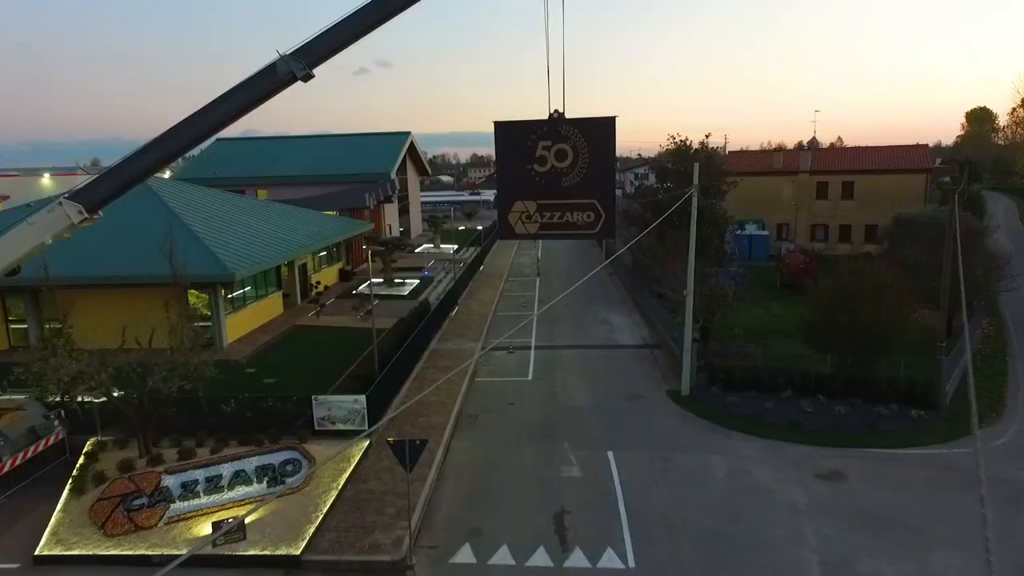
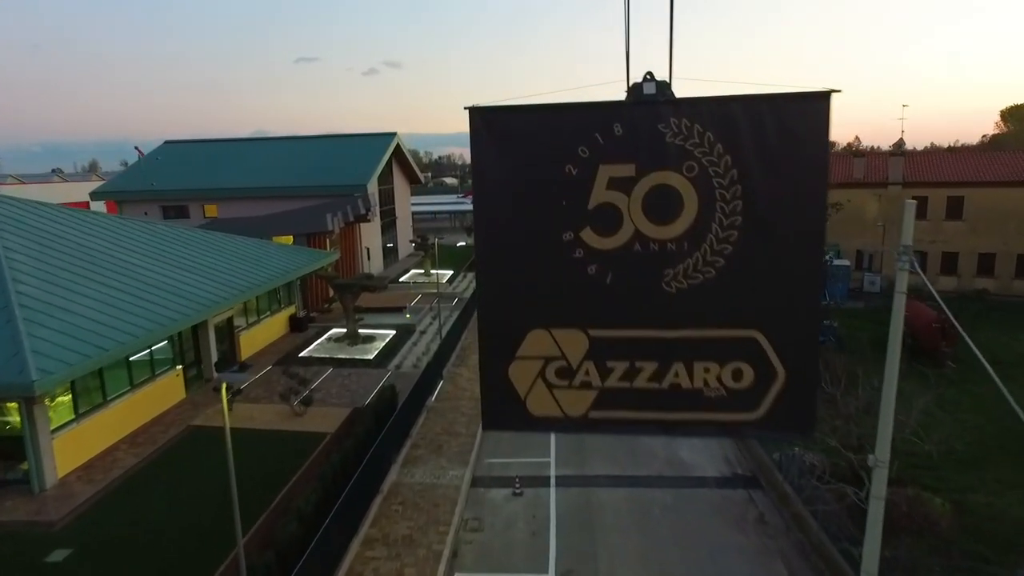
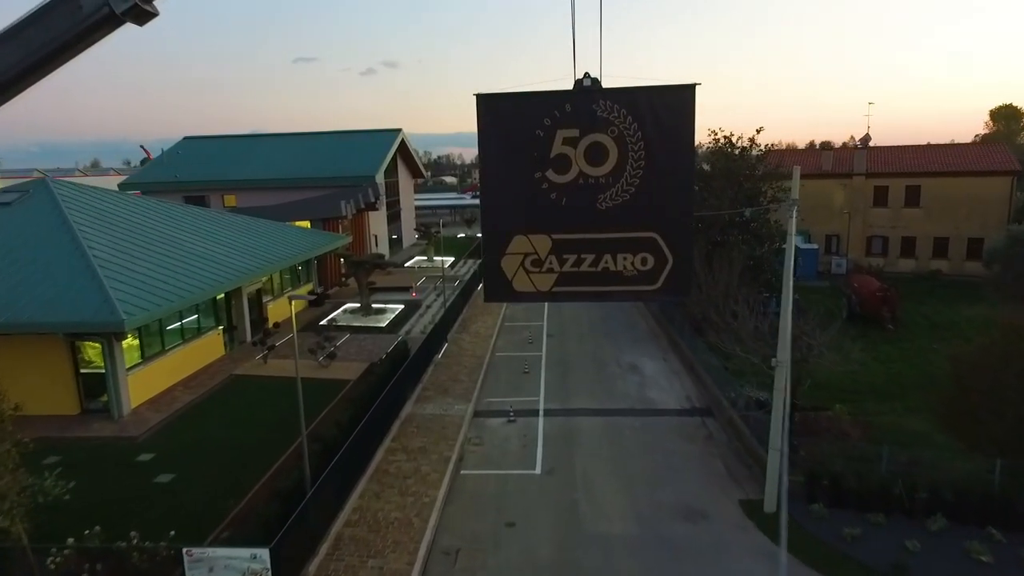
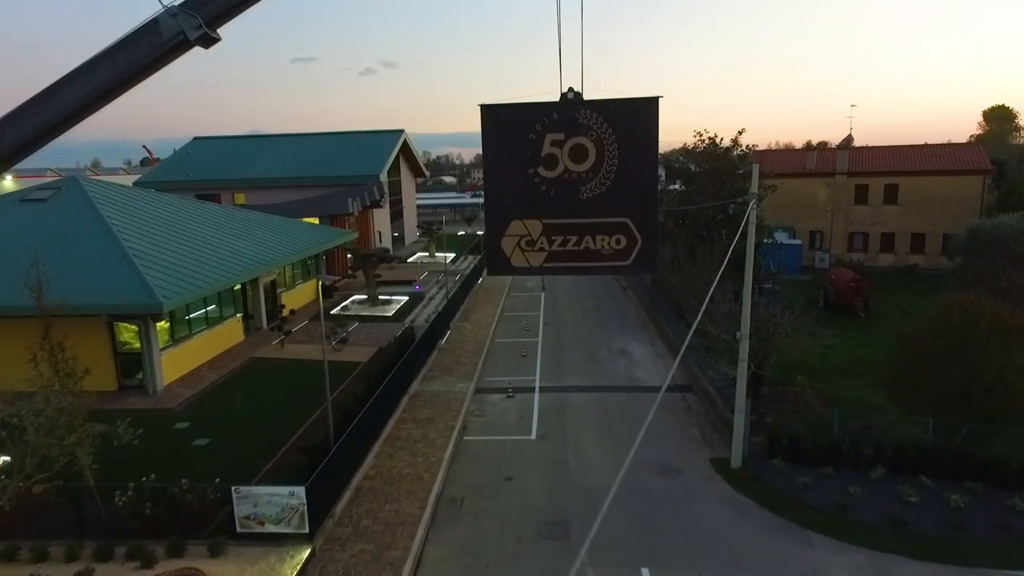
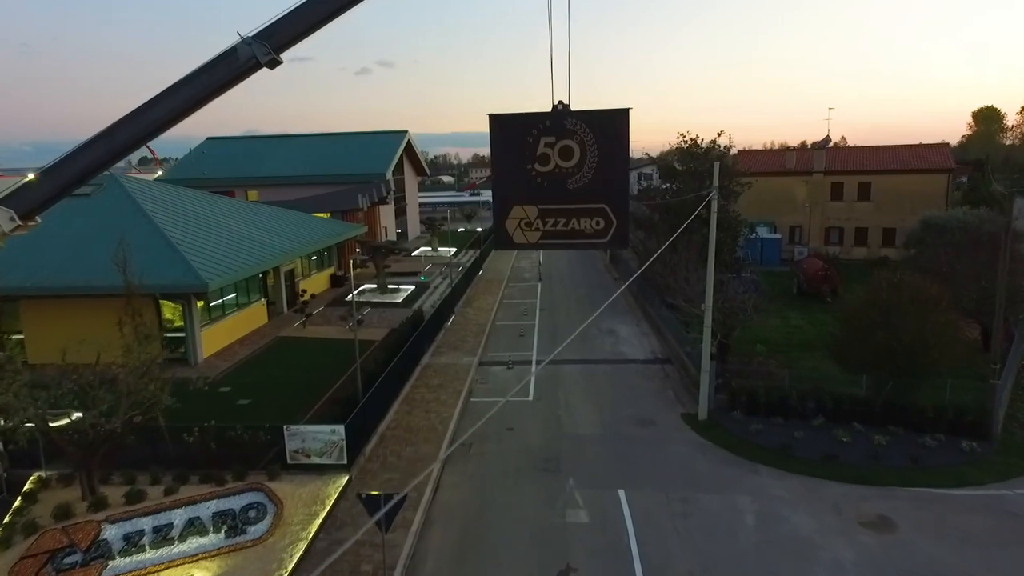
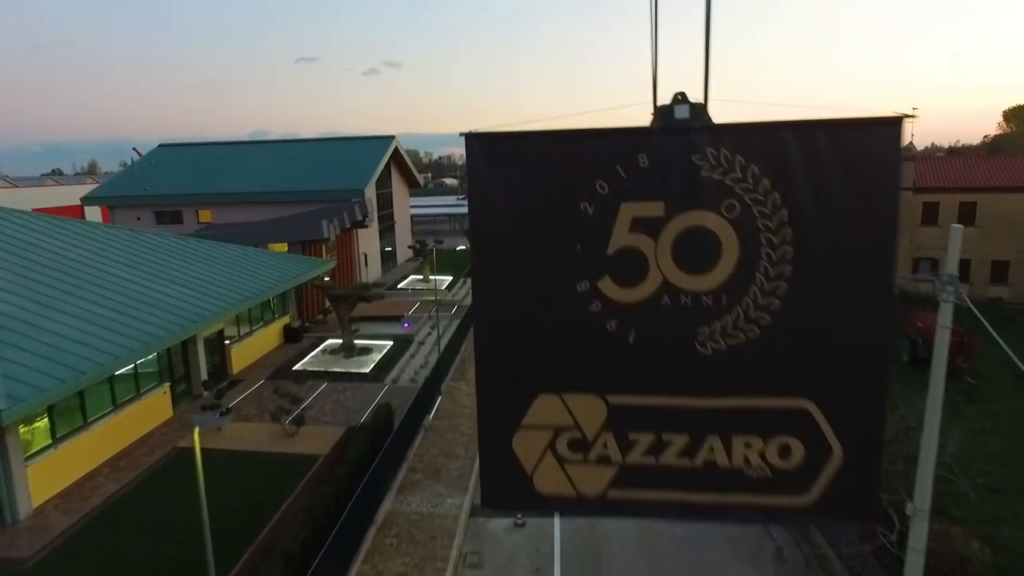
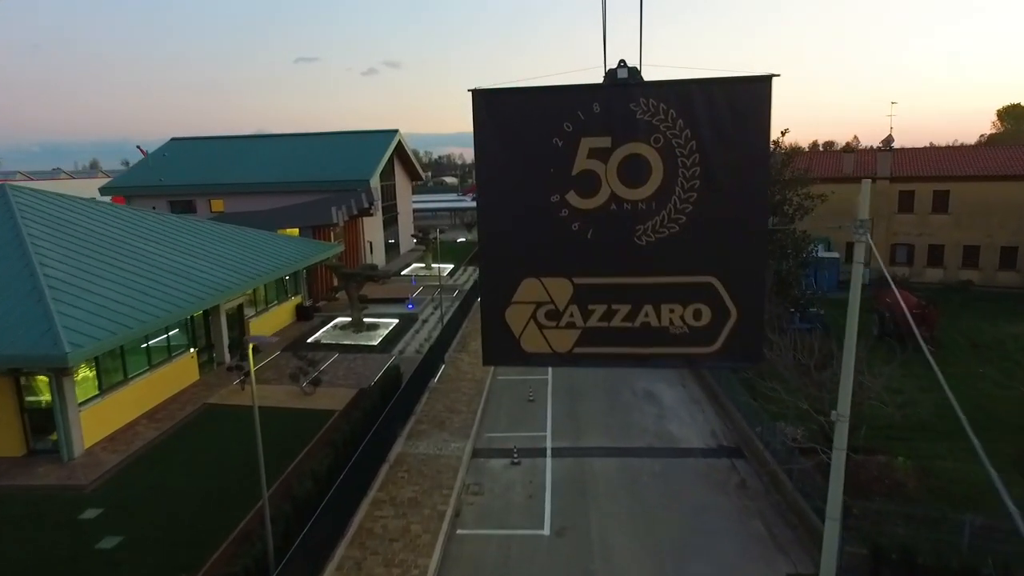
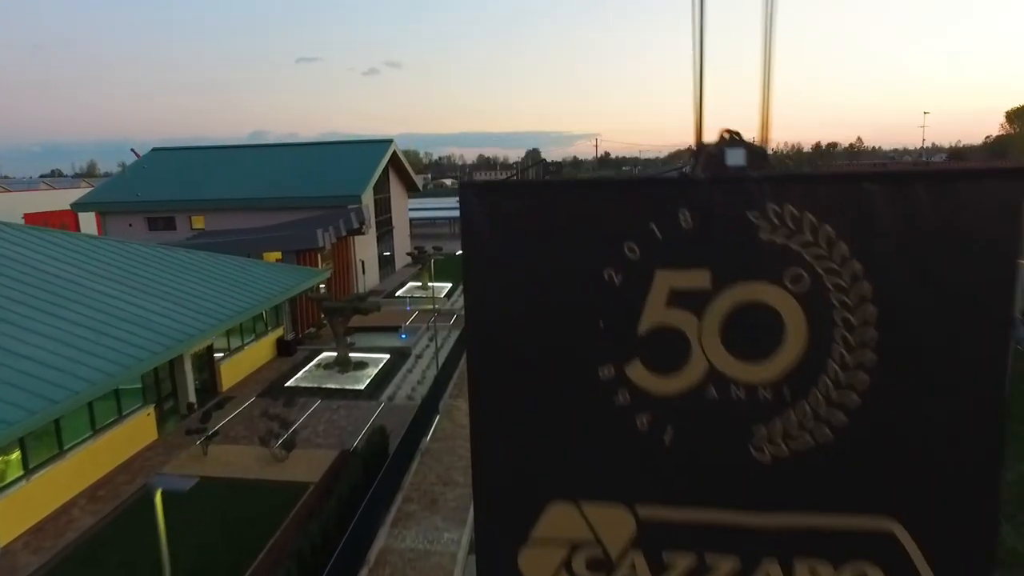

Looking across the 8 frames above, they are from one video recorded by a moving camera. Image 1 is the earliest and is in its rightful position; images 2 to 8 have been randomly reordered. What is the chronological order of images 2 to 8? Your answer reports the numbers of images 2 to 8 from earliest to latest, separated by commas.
5, 4, 3, 7, 2, 6, 8
